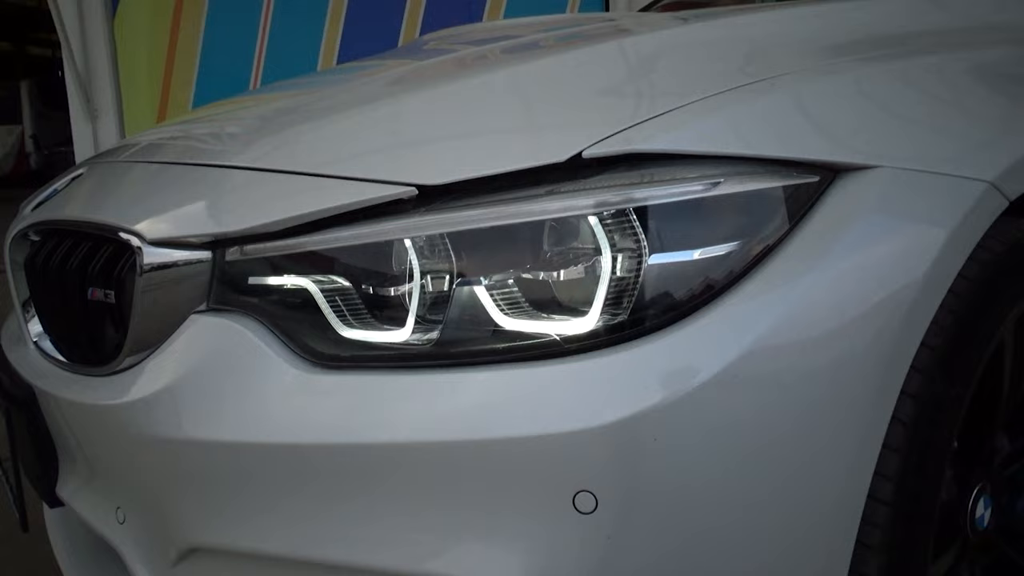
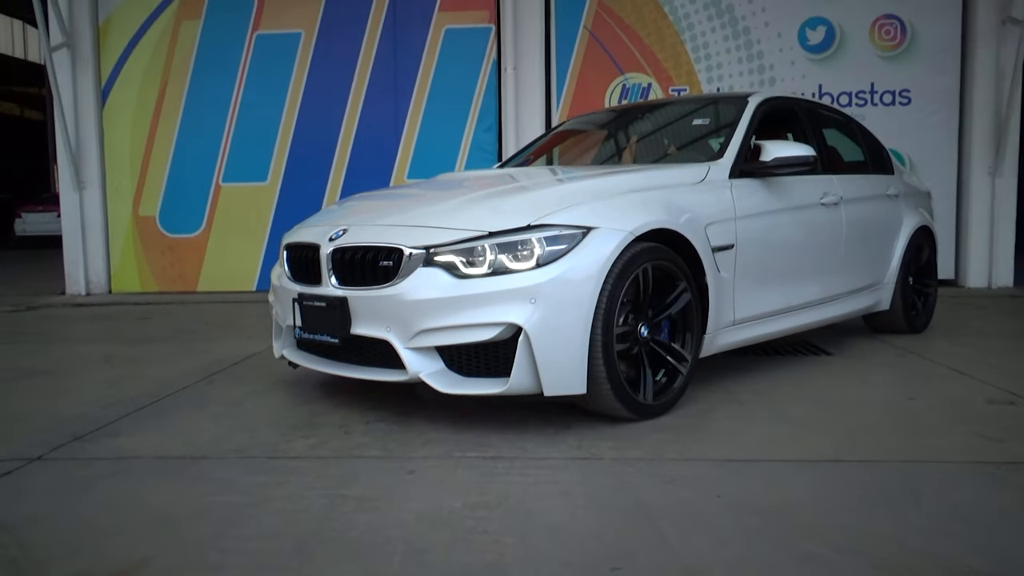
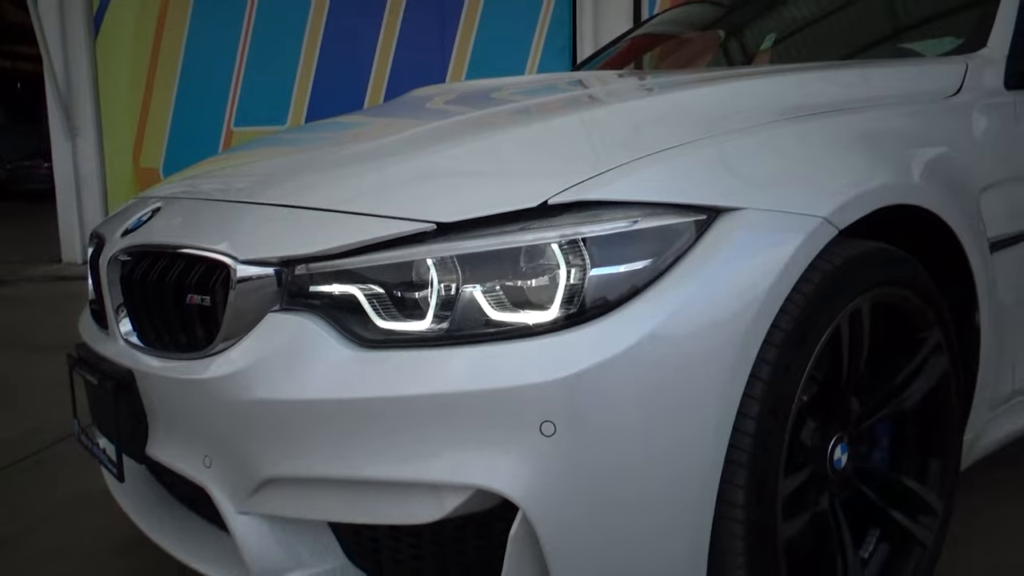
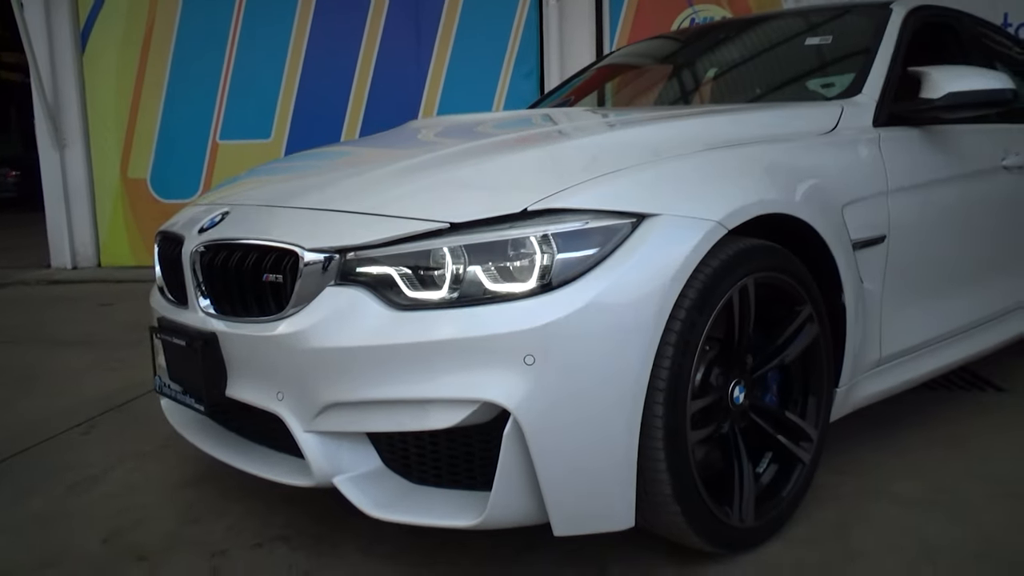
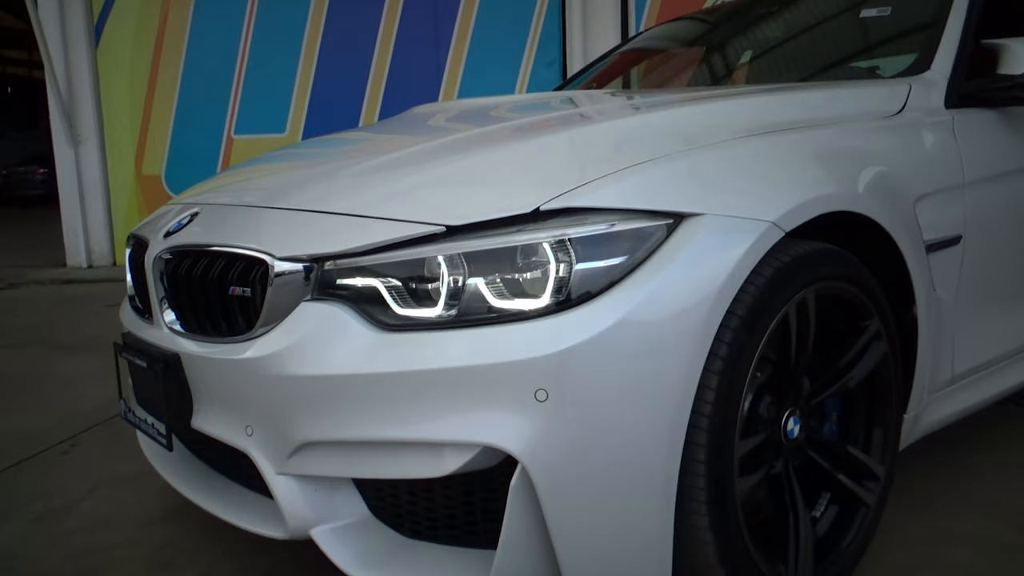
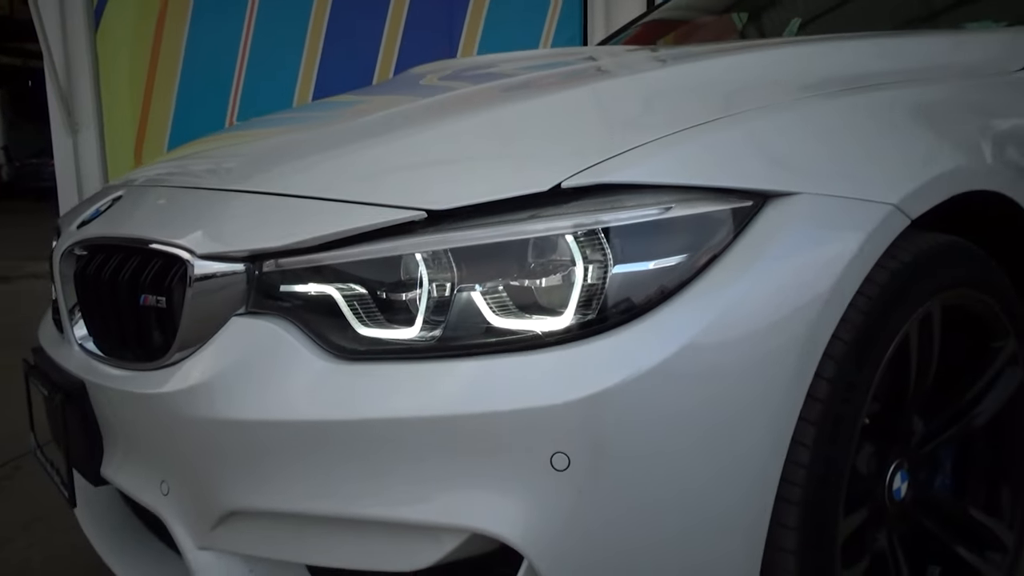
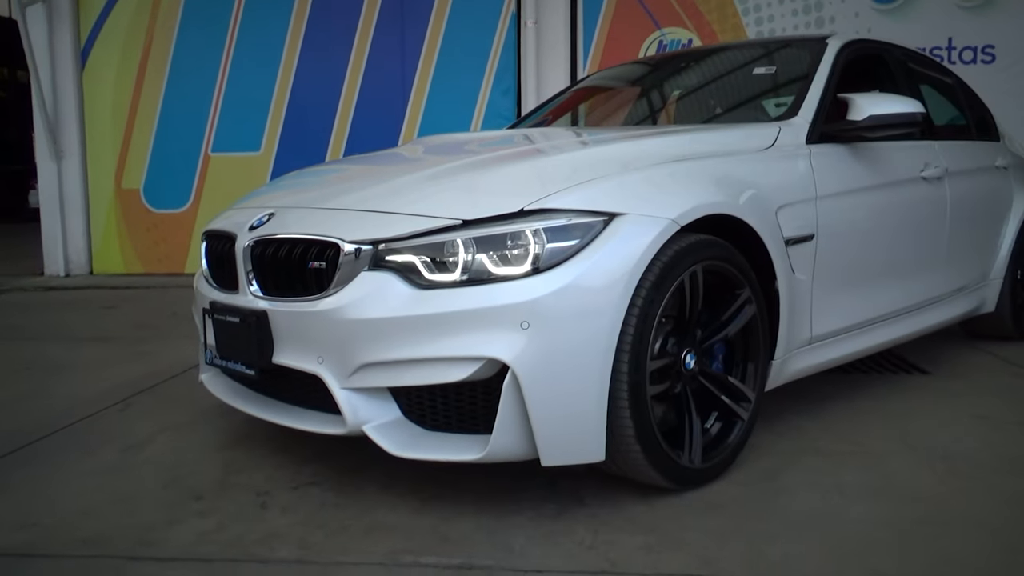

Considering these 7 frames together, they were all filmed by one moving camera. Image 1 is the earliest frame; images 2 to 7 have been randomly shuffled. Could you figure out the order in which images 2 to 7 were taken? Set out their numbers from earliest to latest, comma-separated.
6, 3, 5, 4, 7, 2
